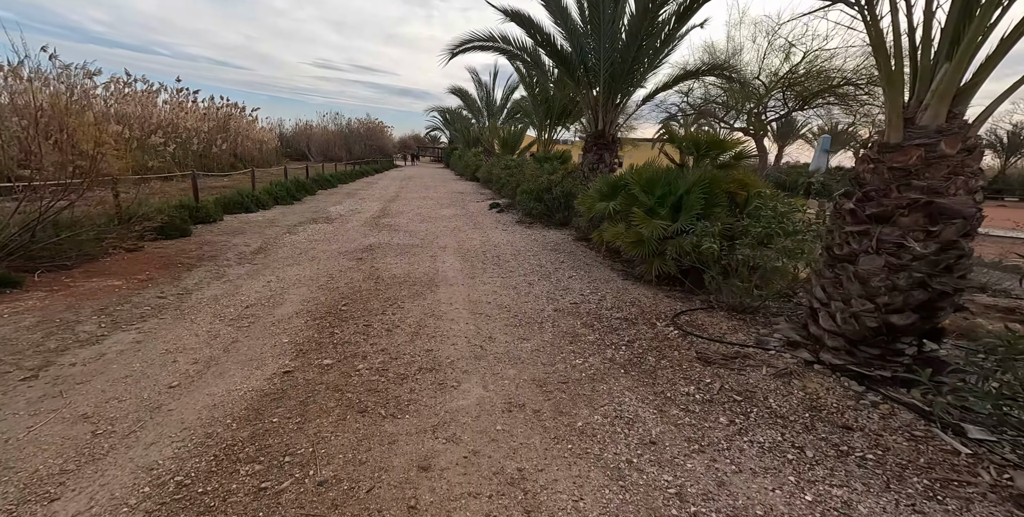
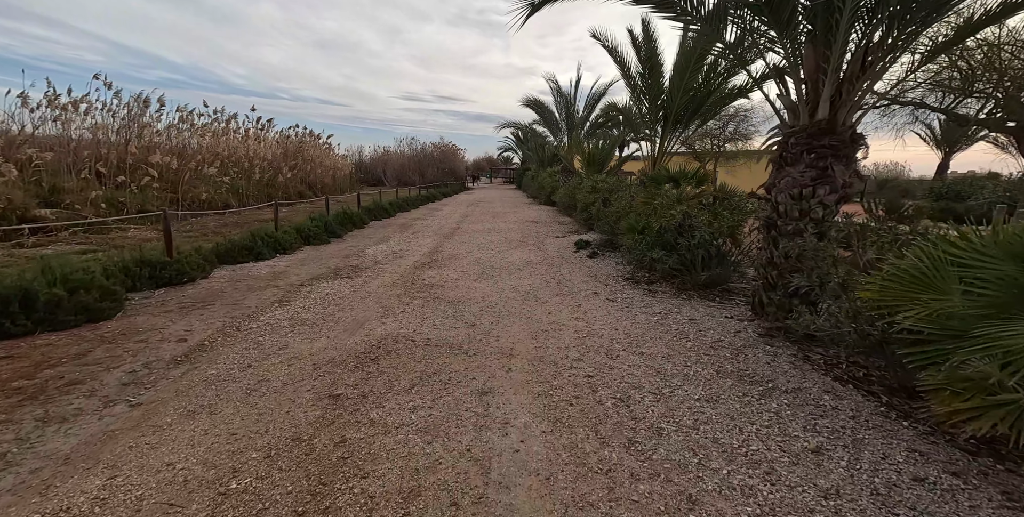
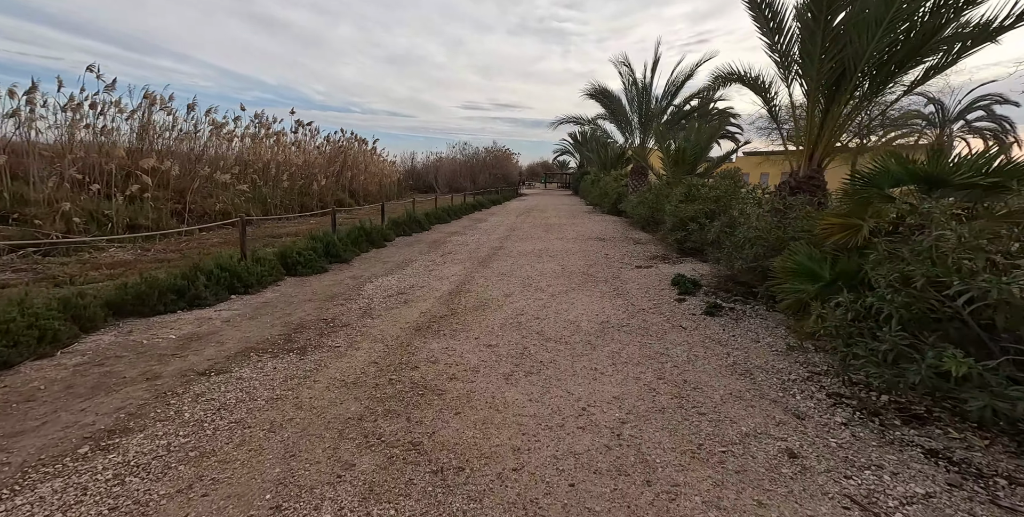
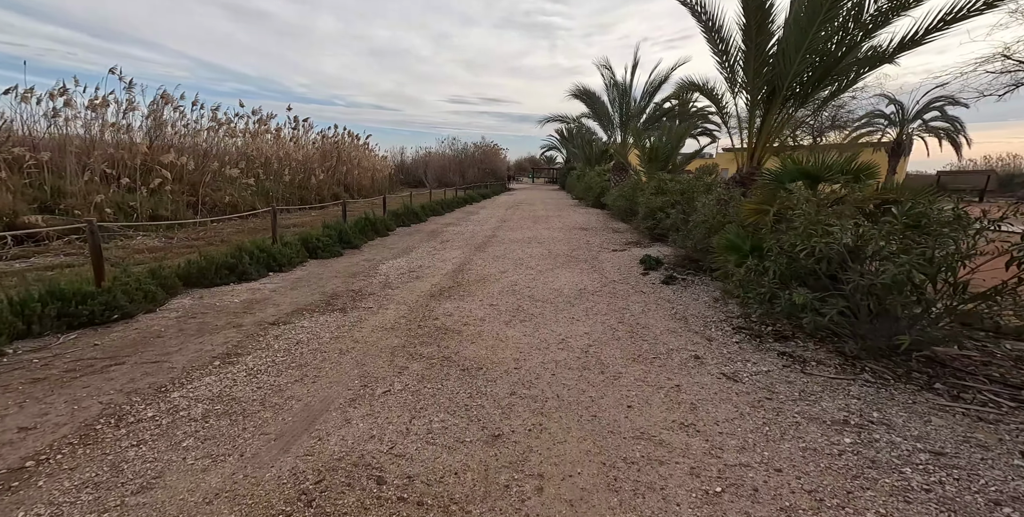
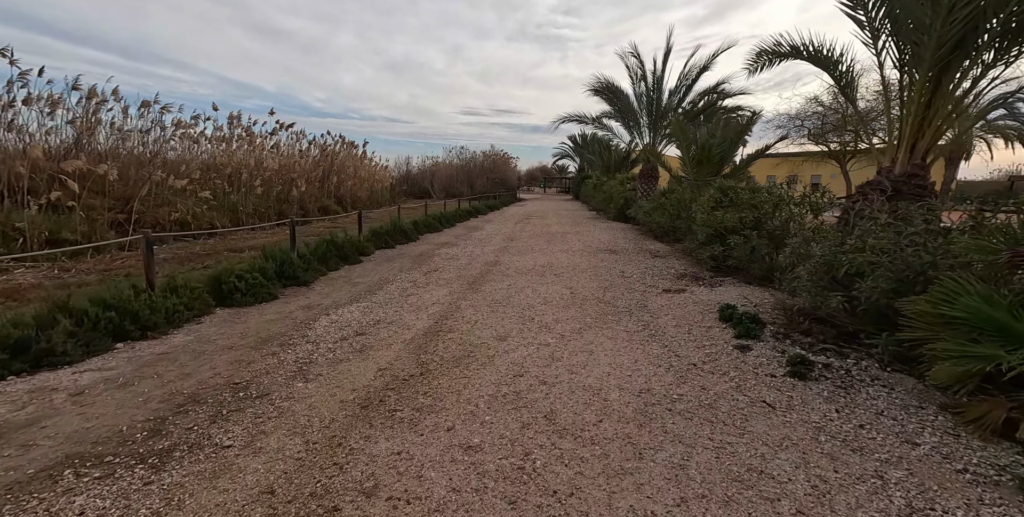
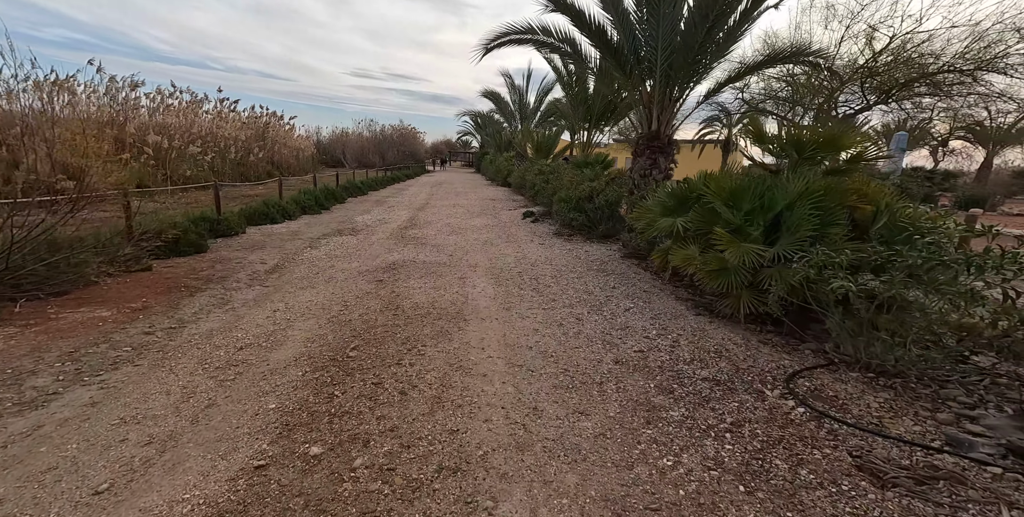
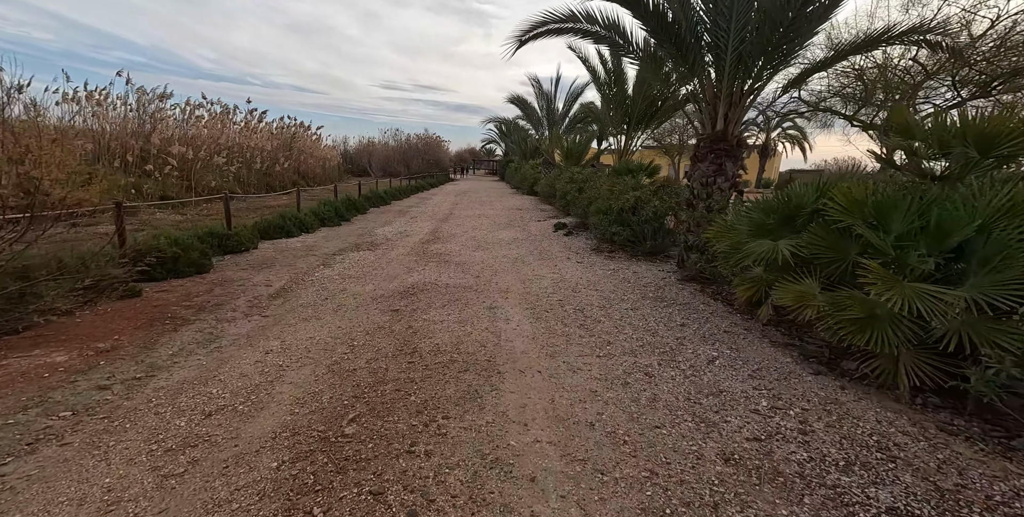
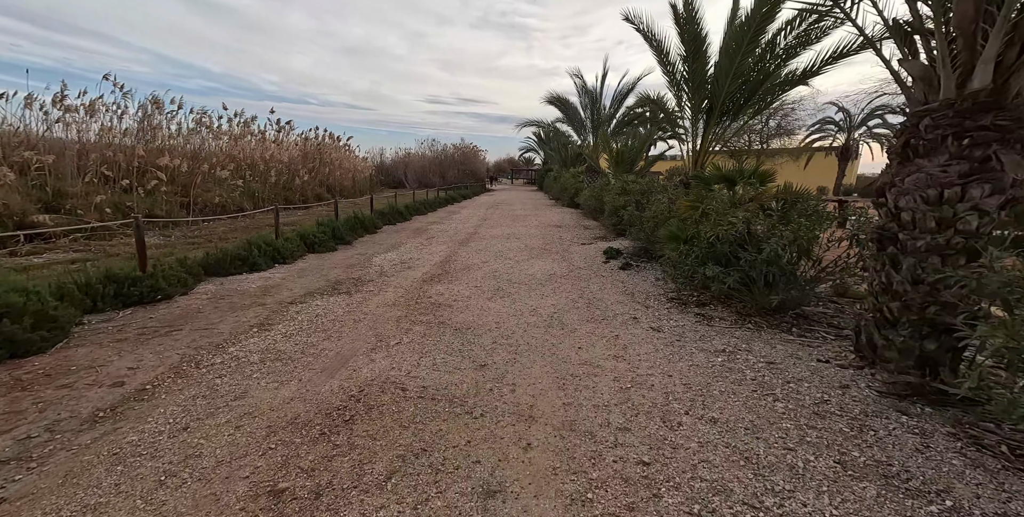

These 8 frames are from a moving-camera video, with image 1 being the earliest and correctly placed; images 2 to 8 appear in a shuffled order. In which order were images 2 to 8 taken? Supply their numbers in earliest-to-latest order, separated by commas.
6, 7, 2, 8, 4, 3, 5
